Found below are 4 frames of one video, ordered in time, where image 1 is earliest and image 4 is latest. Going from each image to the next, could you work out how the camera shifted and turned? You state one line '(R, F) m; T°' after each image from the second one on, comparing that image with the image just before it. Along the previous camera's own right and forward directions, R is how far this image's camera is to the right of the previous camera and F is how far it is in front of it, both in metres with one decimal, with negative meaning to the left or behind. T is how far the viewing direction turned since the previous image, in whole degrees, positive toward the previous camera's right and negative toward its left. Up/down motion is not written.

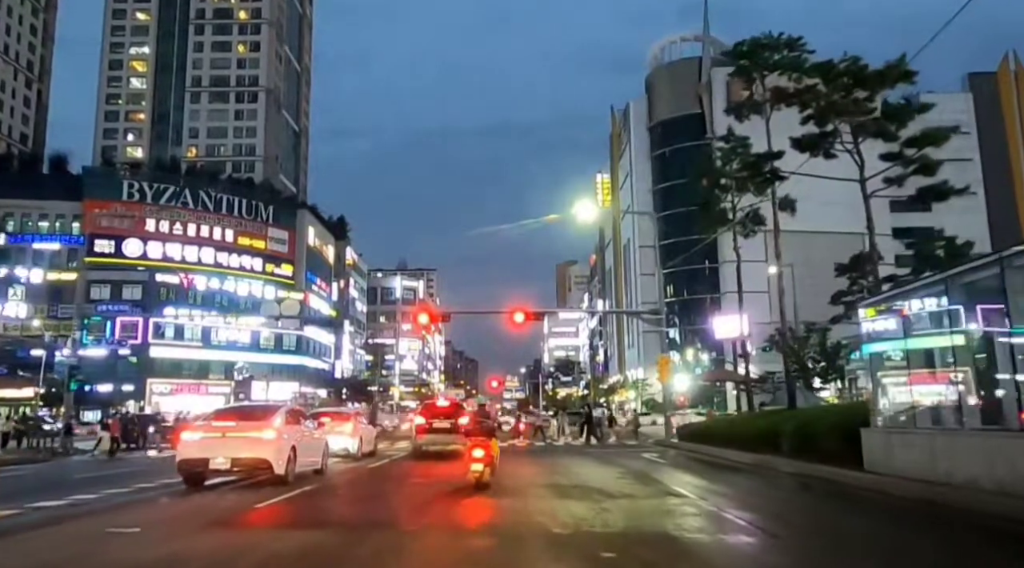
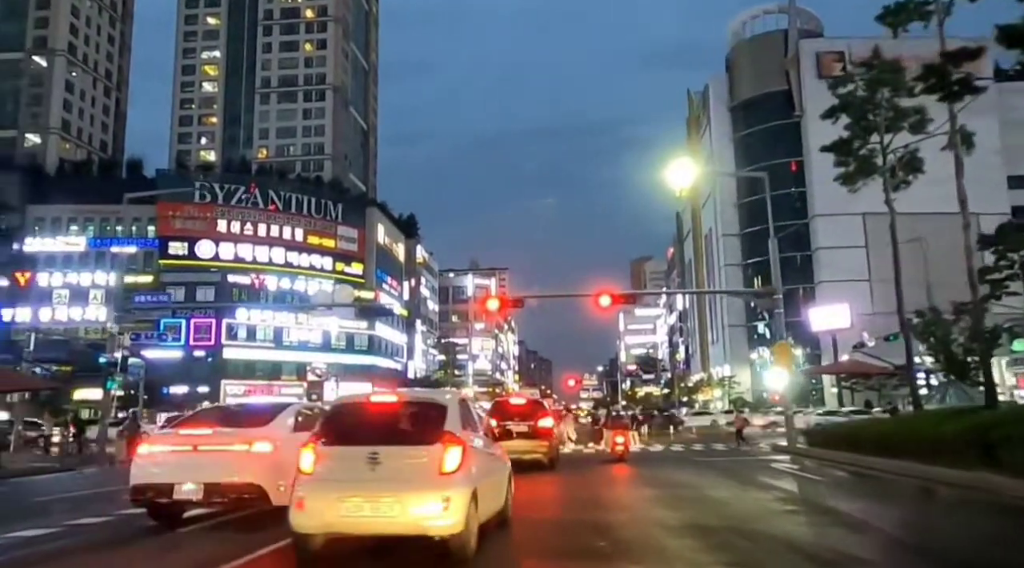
(-0.3, +3.9) m; -5°
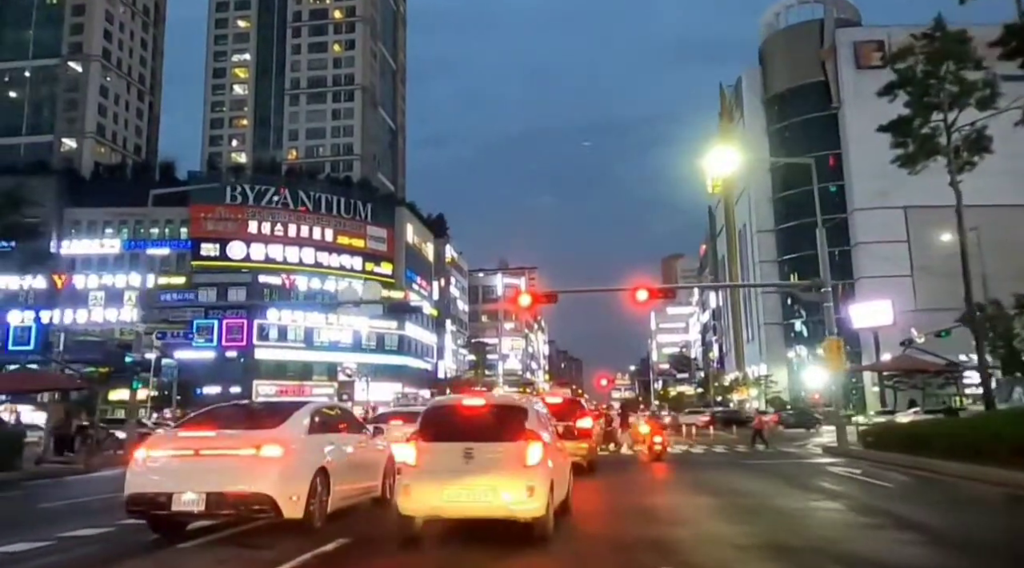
(-0.1, +0.9) m; -2°
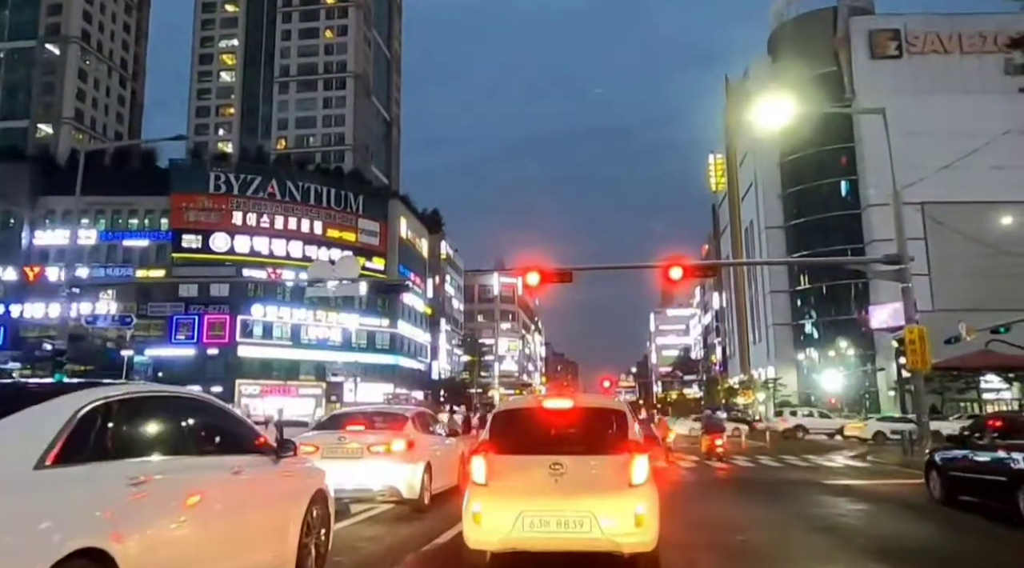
(-0.2, +4.2) m; 0°
